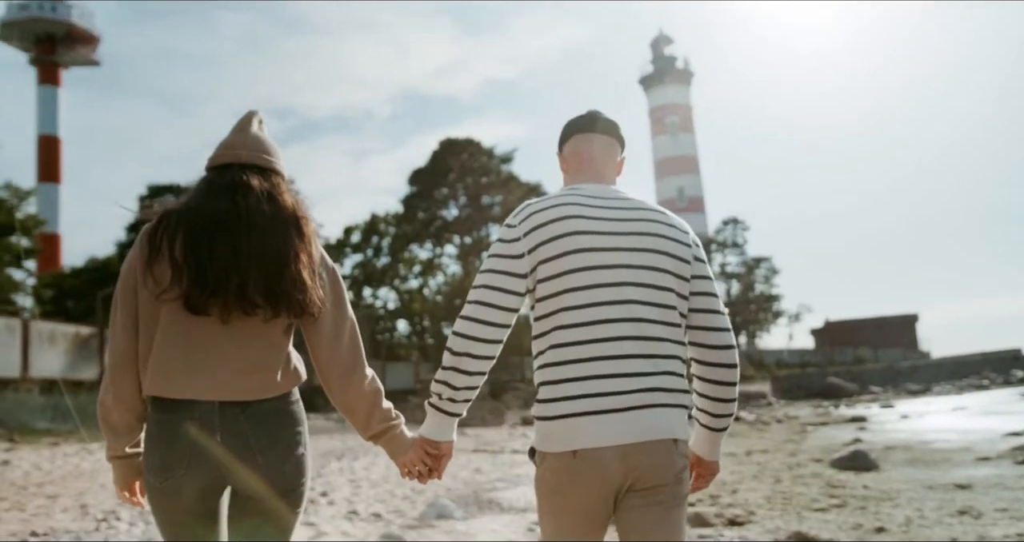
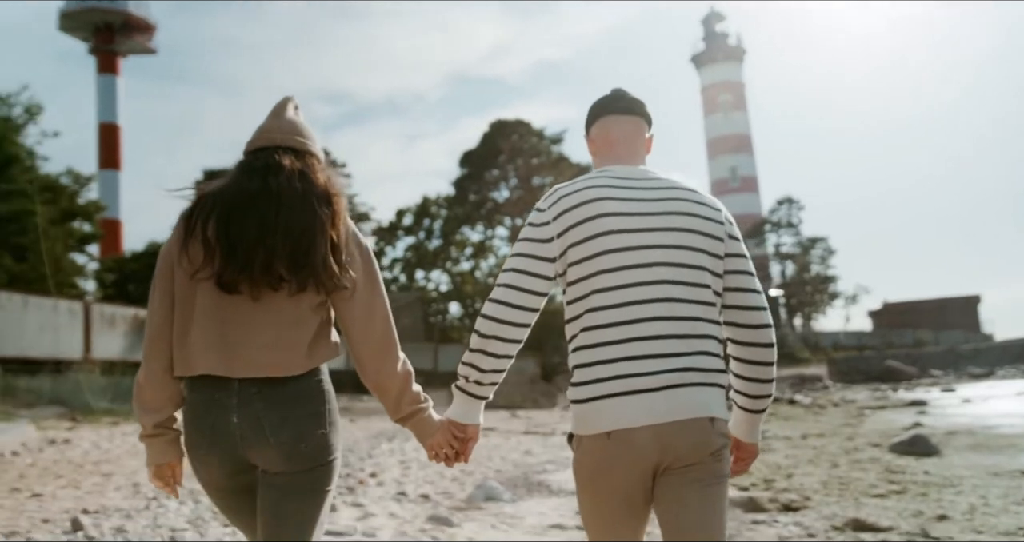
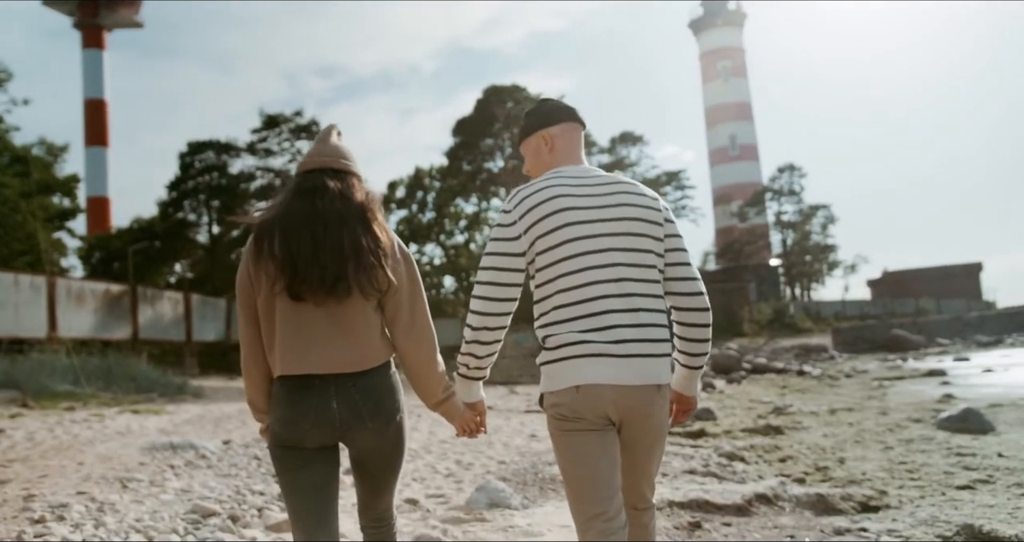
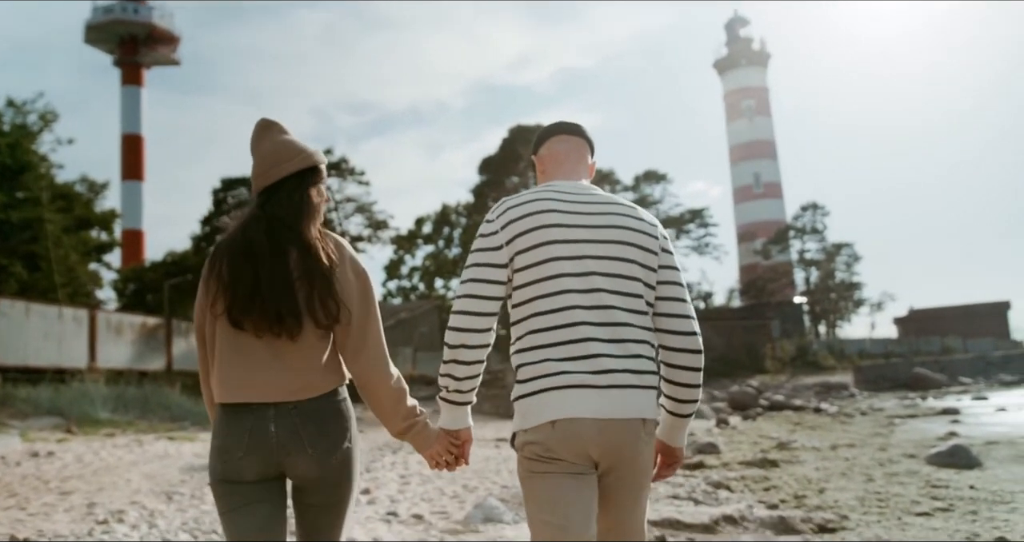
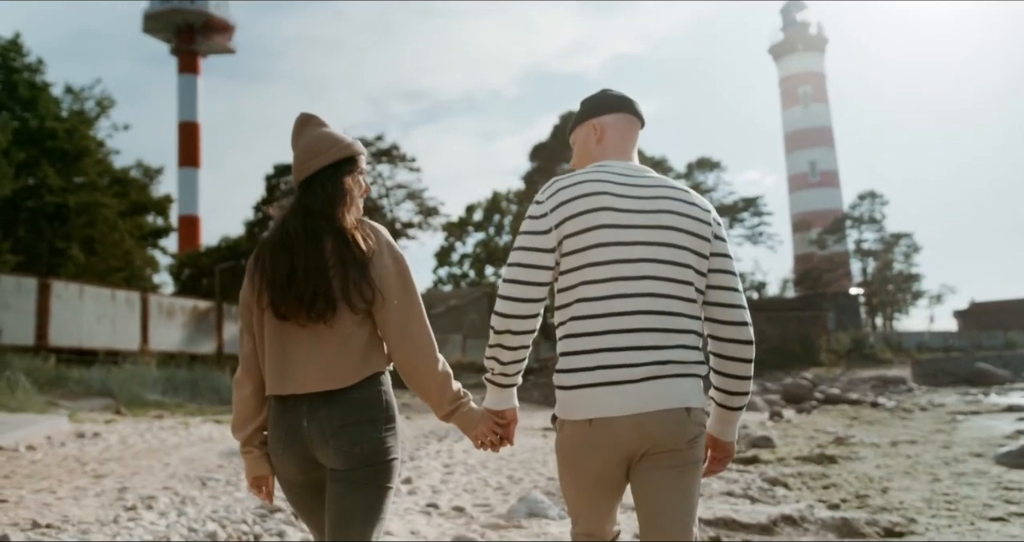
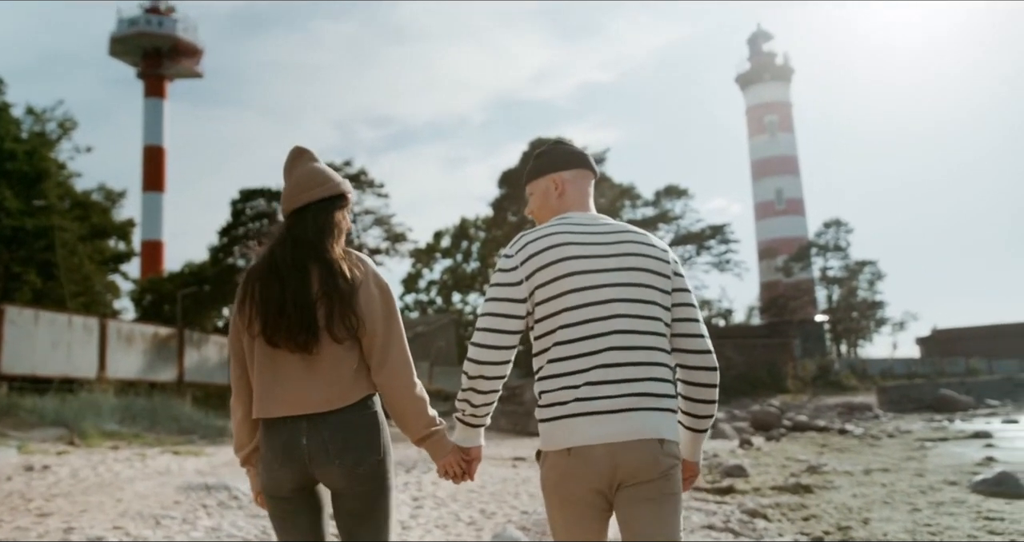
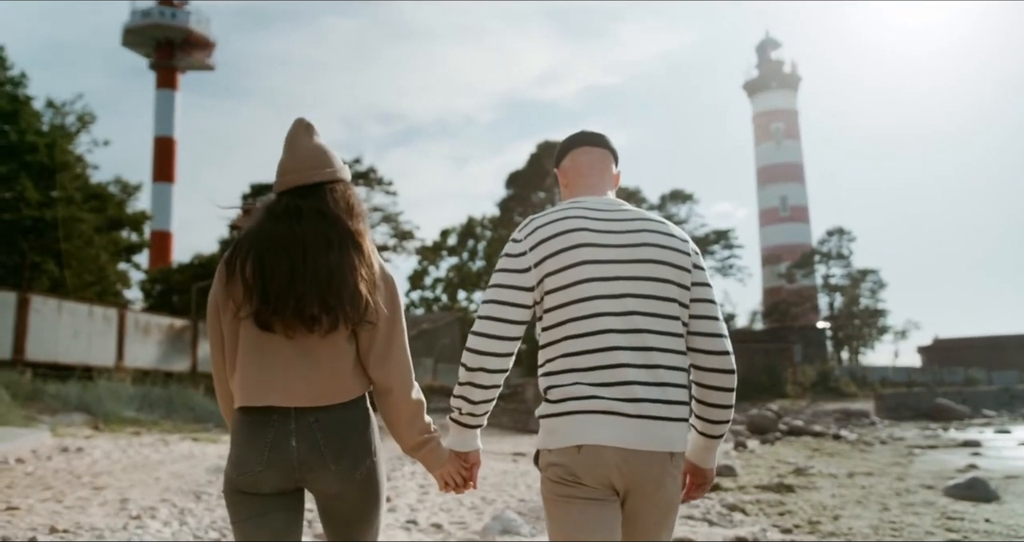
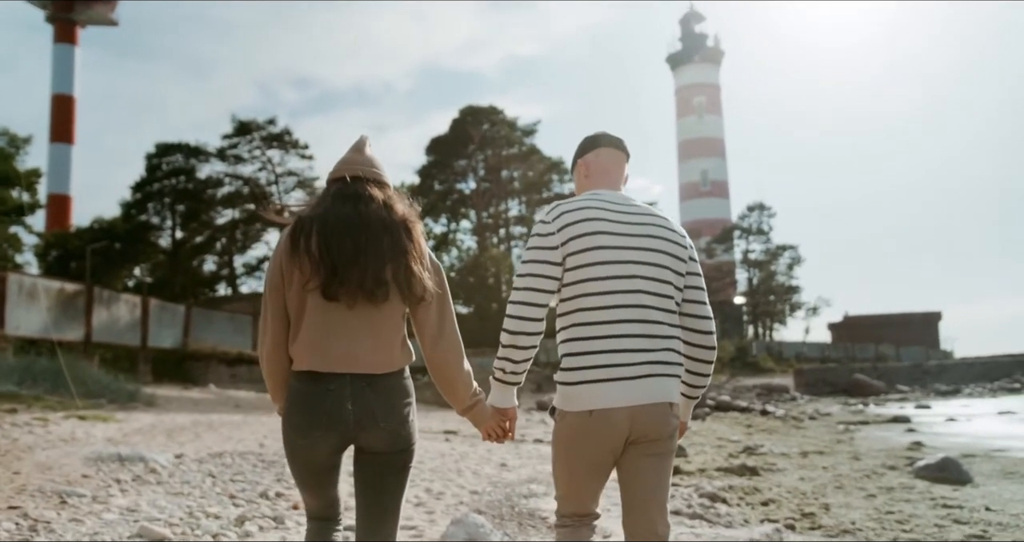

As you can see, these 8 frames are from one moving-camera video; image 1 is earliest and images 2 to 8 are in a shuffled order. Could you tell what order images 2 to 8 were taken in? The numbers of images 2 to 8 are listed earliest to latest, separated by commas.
2, 7, 4, 5, 6, 3, 8
